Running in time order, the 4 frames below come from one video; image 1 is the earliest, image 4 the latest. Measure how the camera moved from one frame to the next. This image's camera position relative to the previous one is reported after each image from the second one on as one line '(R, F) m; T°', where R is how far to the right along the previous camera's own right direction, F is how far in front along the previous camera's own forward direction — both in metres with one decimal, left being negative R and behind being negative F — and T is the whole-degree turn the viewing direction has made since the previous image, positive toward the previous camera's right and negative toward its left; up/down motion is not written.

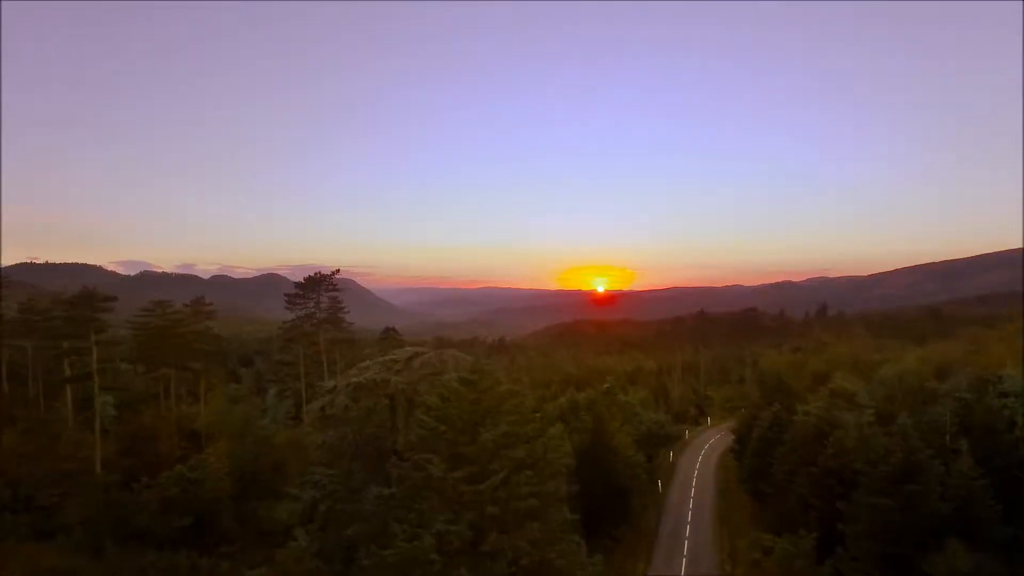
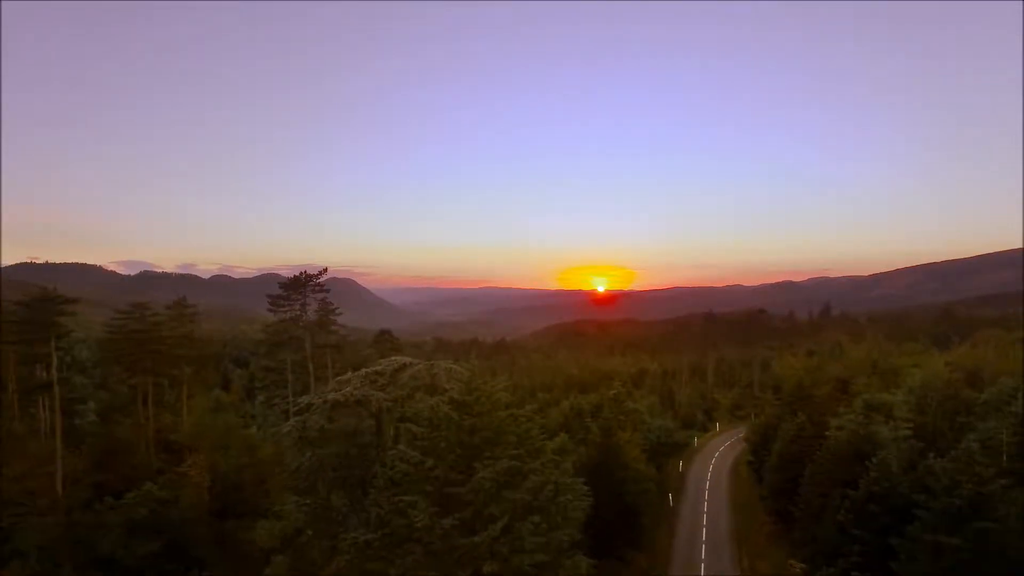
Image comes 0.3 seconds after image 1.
(0.0, +0.7) m; 0°
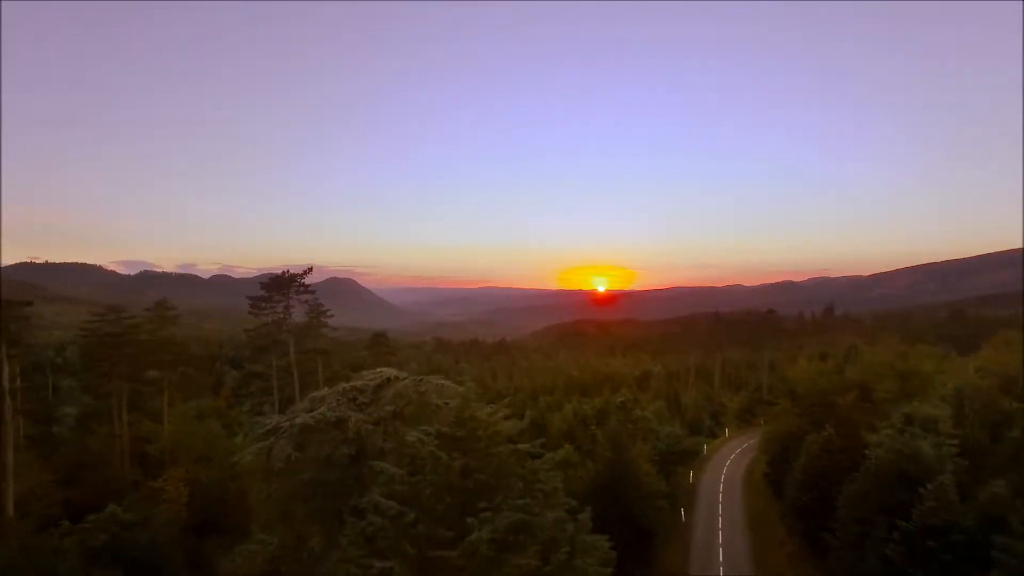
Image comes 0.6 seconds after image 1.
(0.0, +0.7) m; 0°
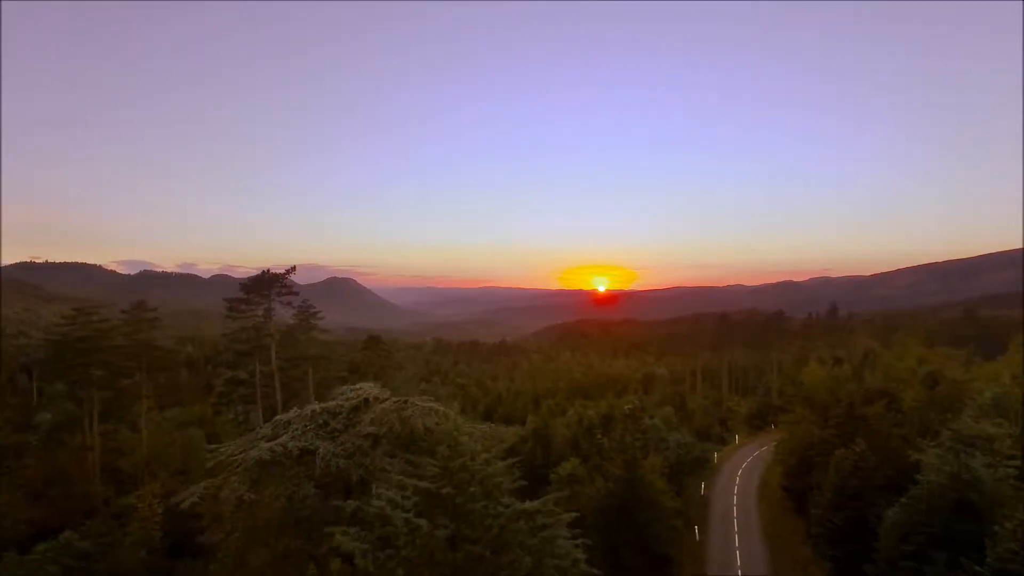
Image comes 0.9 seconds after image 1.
(0.0, +0.7) m; 0°
